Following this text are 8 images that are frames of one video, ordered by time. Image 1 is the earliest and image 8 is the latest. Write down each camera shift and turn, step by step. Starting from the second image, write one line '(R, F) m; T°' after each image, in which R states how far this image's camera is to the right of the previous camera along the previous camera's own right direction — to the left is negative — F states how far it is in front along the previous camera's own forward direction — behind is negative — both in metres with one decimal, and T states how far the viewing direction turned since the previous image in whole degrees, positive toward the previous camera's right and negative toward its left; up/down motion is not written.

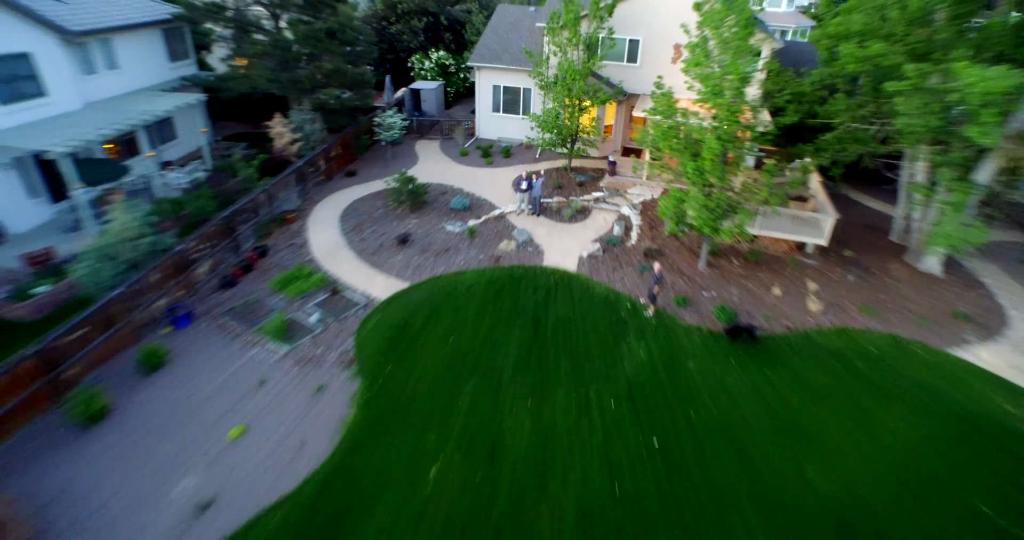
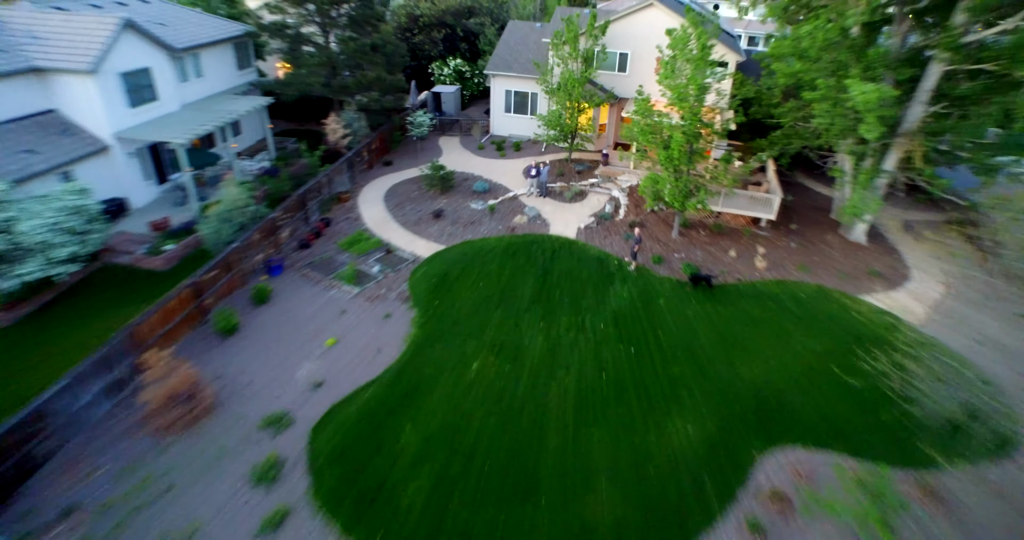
(-0.1, -2.7) m; 0°
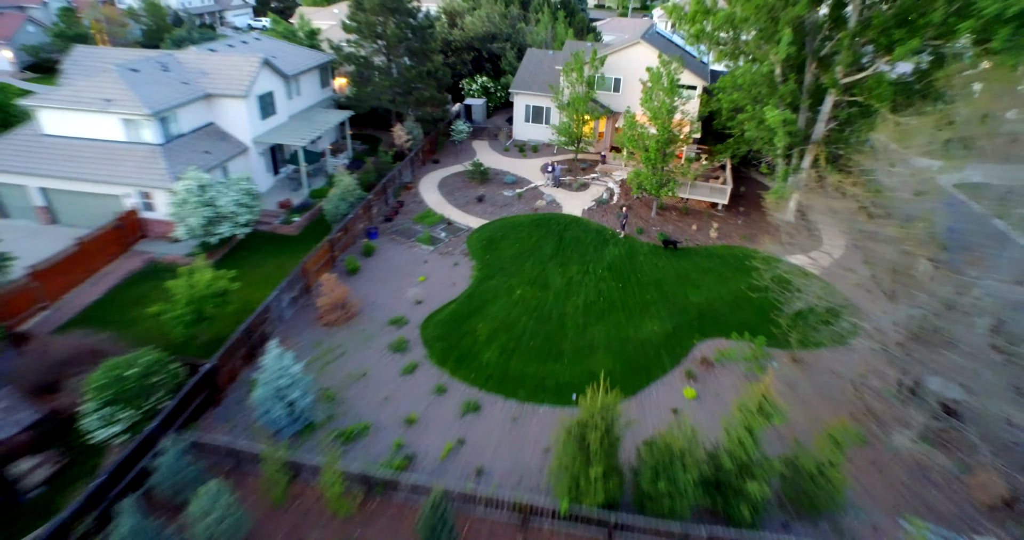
(-0.6, -4.8) m; 0°
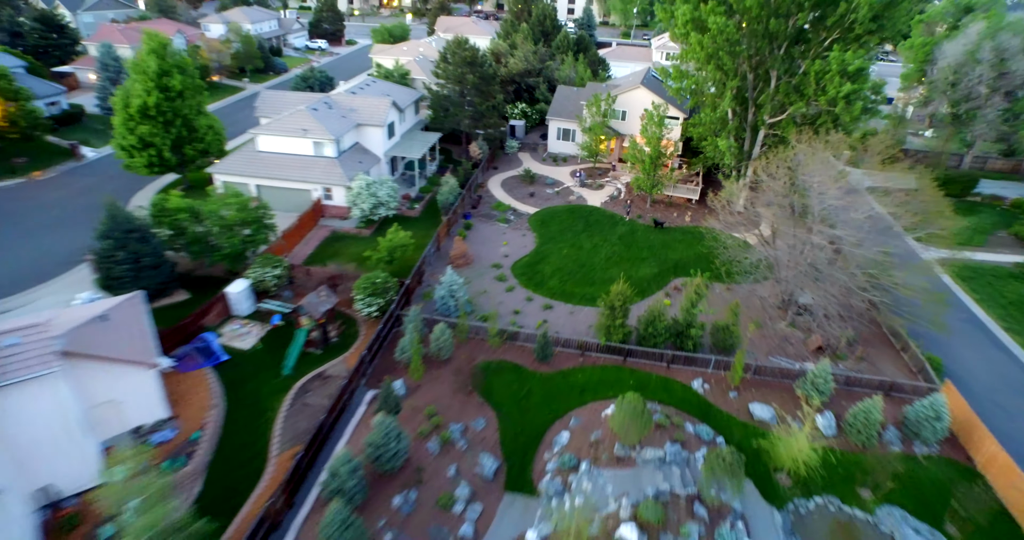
(-1.7, -8.7) m; 0°
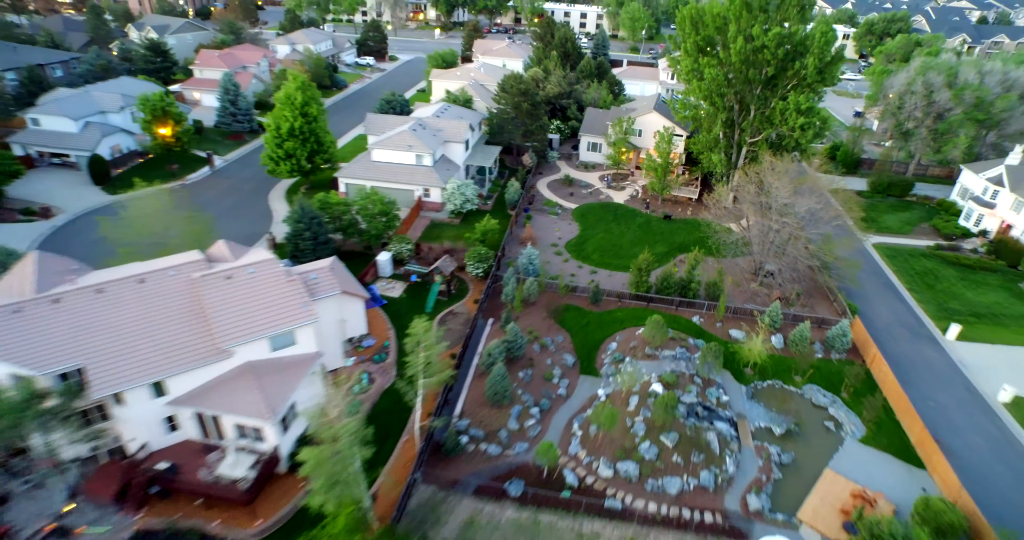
(-2.4, -8.7) m; 0°
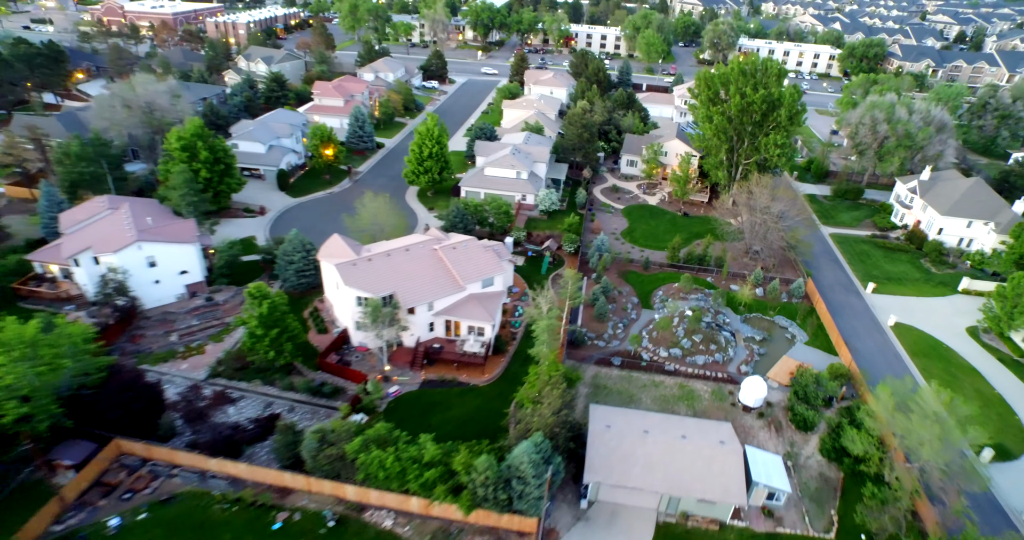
(-4.8, -14.9) m; 0°
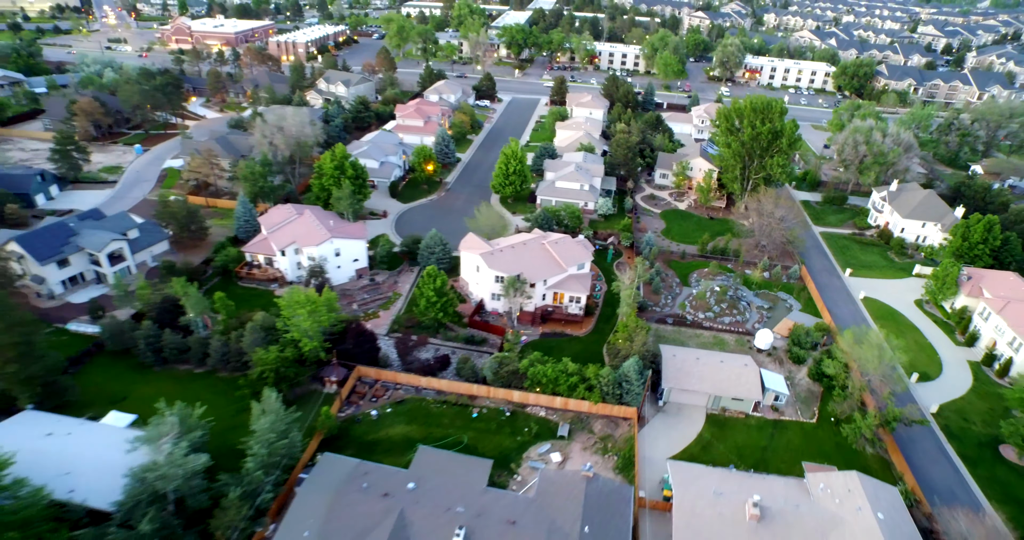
(-5.8, -14.5) m; 0°
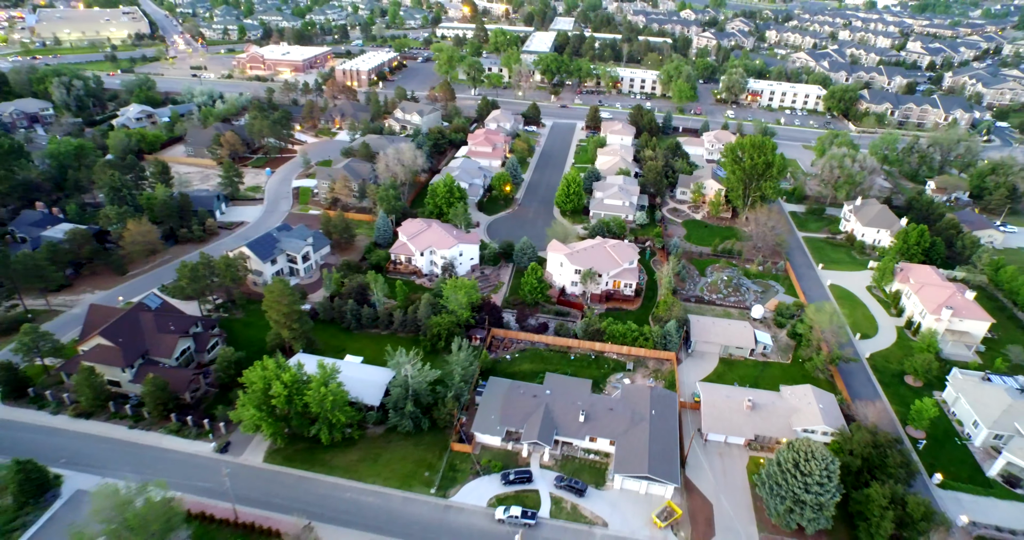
(-6.7, -21.2) m; 0°
